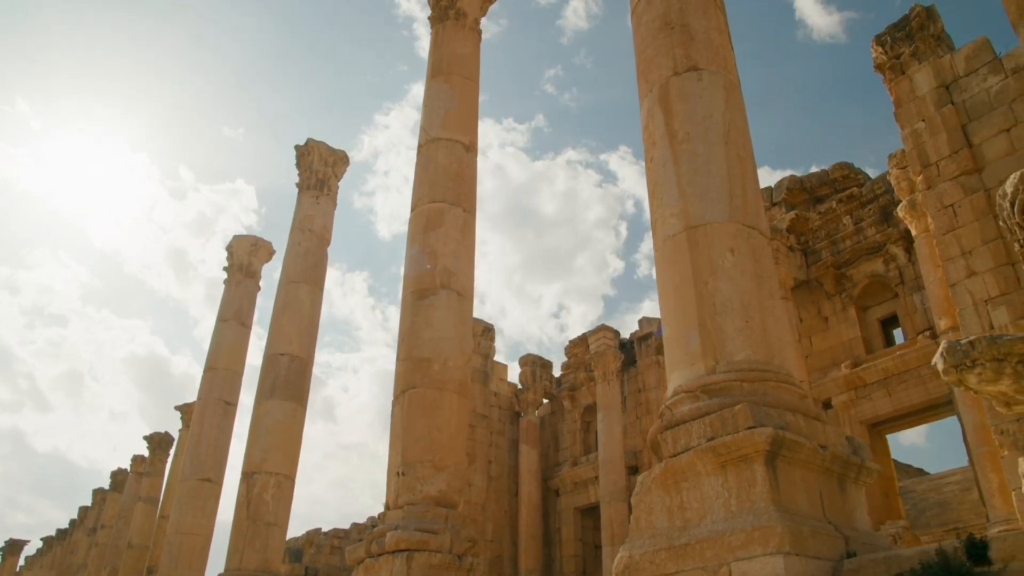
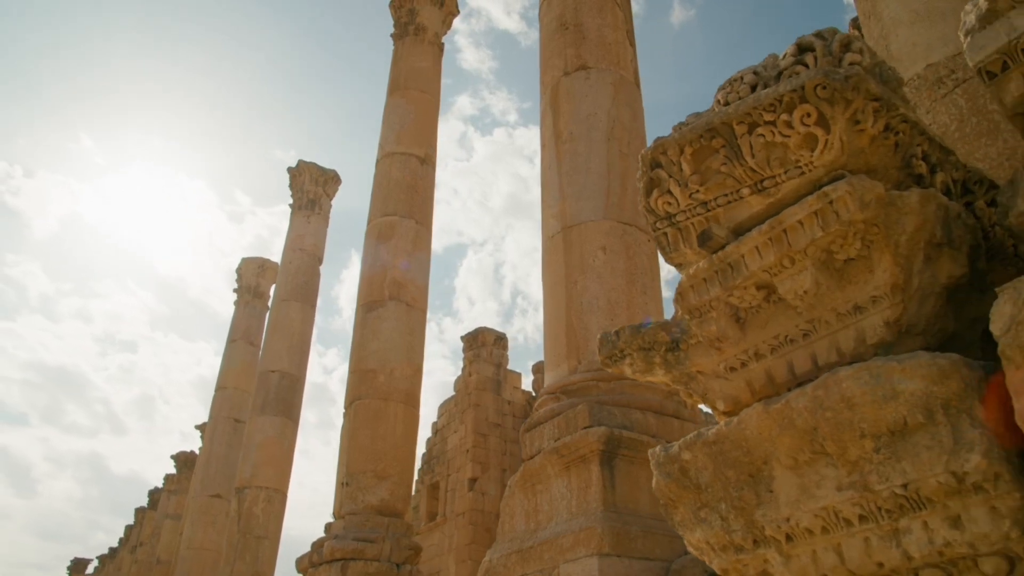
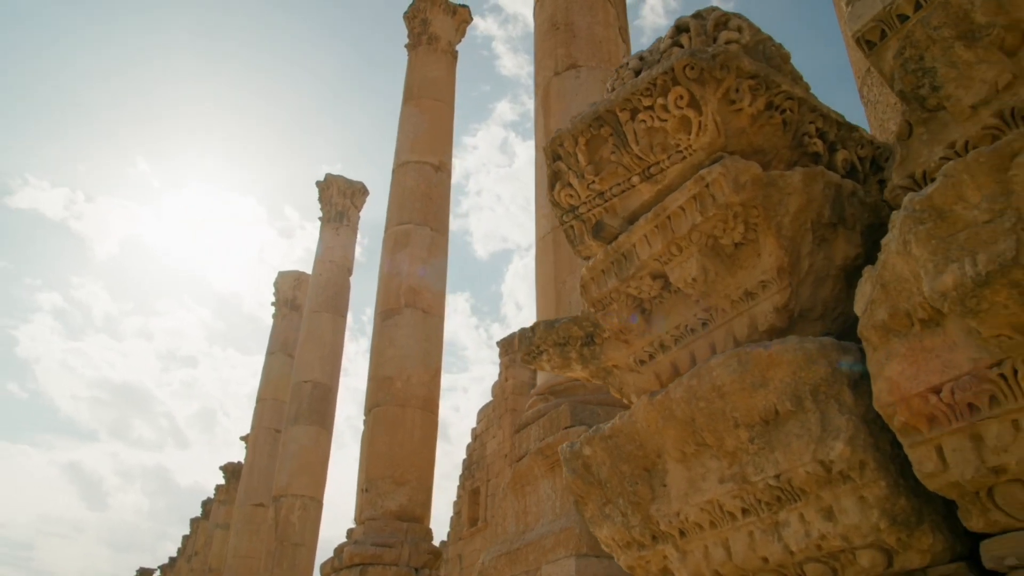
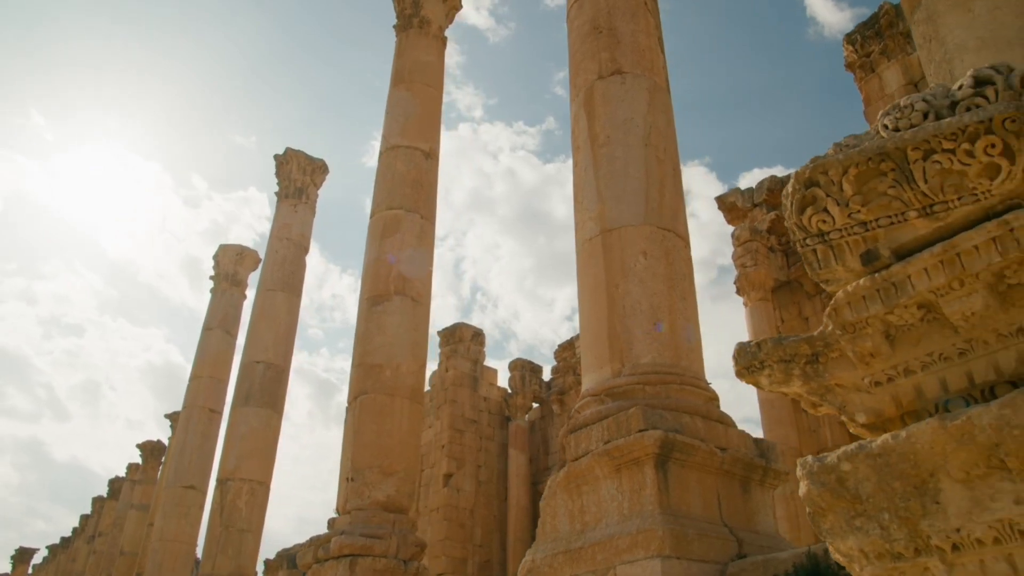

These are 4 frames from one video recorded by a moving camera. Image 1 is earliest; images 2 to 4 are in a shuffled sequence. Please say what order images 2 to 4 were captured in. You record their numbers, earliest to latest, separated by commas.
4, 2, 3
